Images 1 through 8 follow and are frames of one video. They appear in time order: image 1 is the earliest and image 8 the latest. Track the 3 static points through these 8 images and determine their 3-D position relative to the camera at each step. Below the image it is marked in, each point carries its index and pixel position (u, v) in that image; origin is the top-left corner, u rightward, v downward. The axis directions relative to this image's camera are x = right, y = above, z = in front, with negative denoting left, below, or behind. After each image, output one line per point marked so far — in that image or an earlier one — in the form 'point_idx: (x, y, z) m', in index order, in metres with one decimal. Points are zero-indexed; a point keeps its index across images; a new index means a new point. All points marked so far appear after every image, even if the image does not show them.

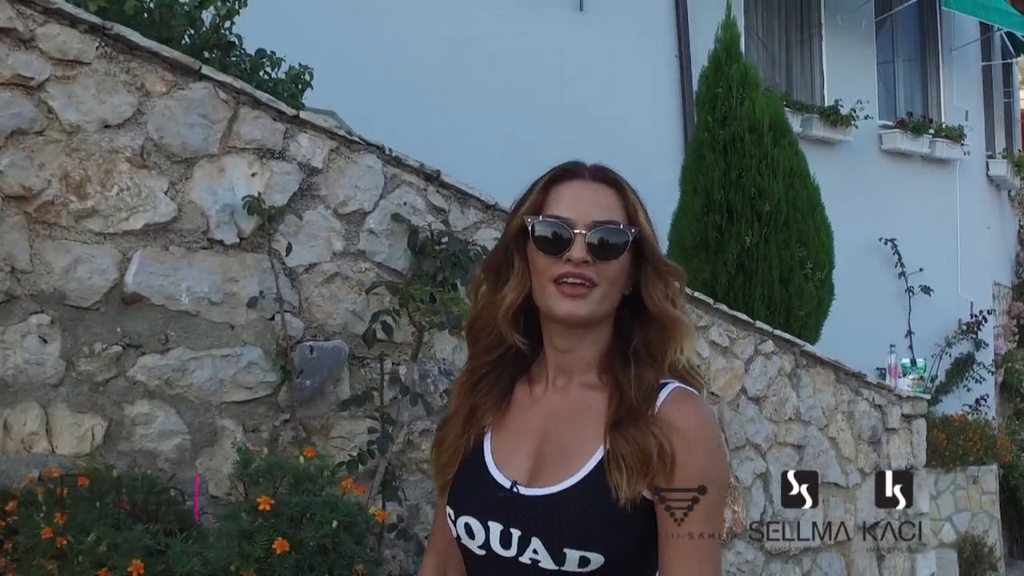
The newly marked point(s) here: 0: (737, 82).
0: (+1.4, +1.3, +5.8) m
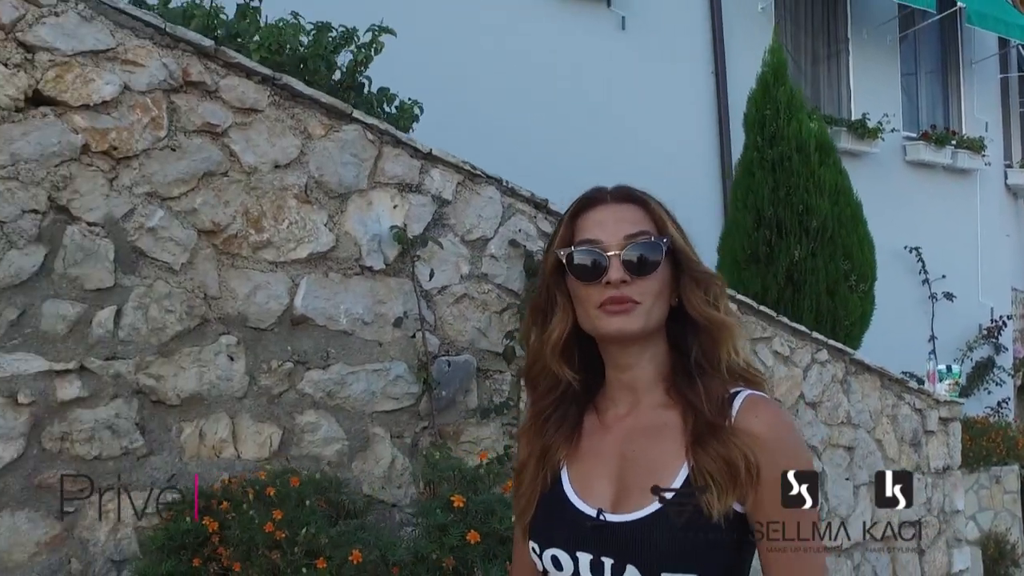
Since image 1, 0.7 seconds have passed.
0: (+1.8, +1.2, +6.2) m
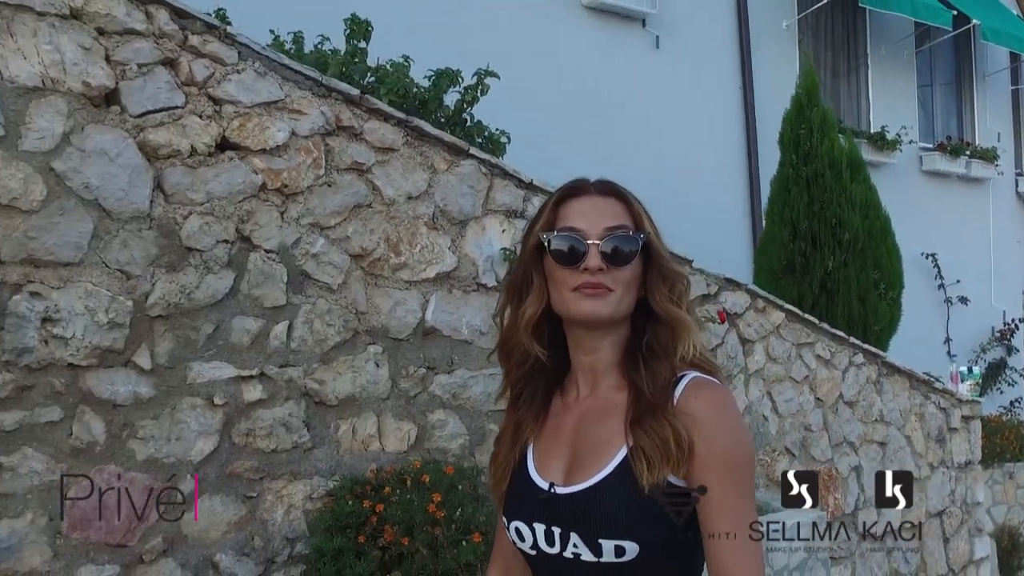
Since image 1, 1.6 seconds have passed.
0: (+2.1, +1.2, +6.6) m
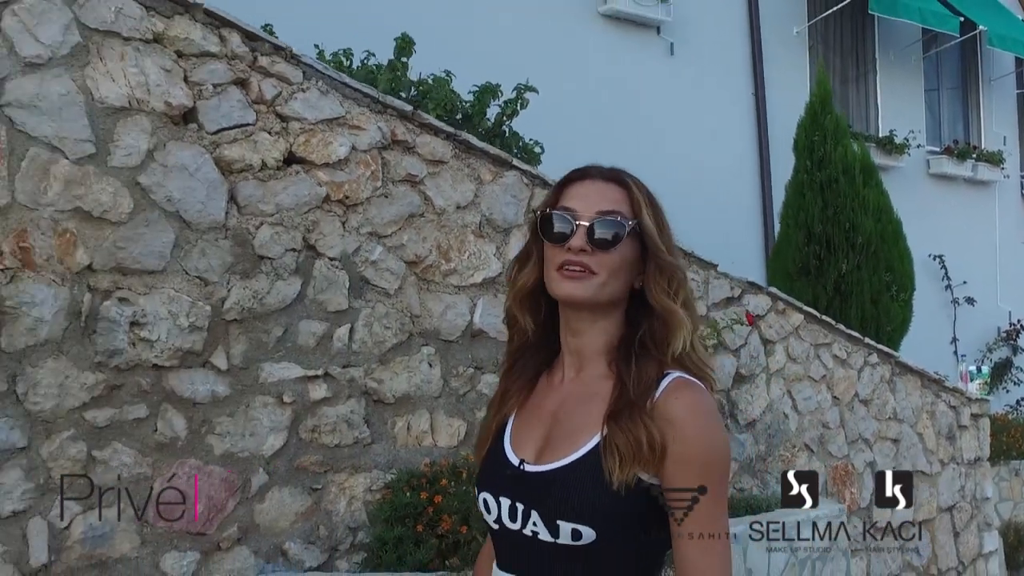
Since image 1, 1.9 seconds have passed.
0: (+2.3, +1.1, +6.8) m
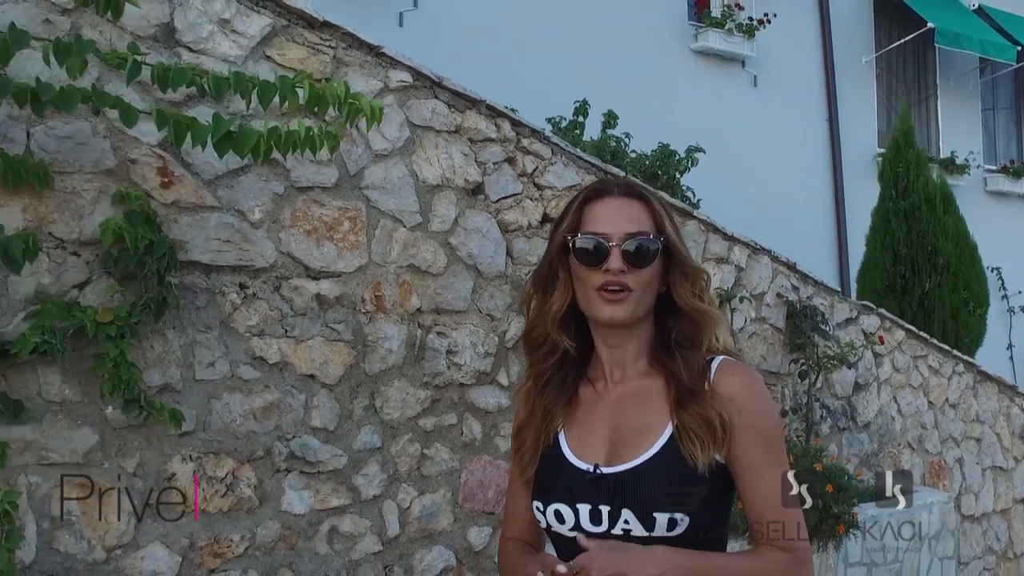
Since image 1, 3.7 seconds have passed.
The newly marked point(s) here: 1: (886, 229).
0: (+3.3, +1.0, +7.7) m
1: (+3.1, +0.5, +7.8) m
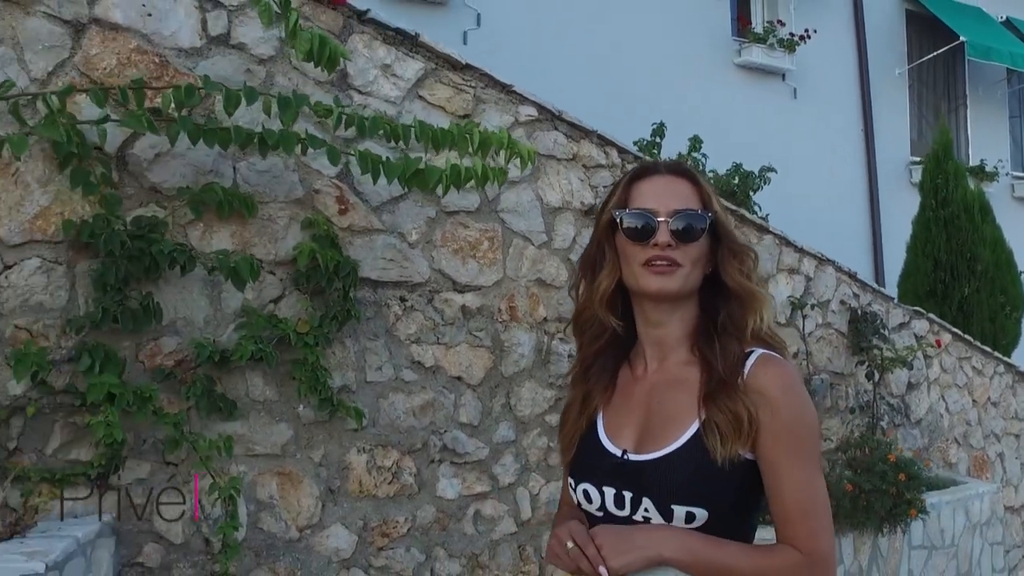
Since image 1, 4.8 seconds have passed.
0: (+3.8, +1.0, +8.1) m
1: (+3.6, +0.5, +8.2) m
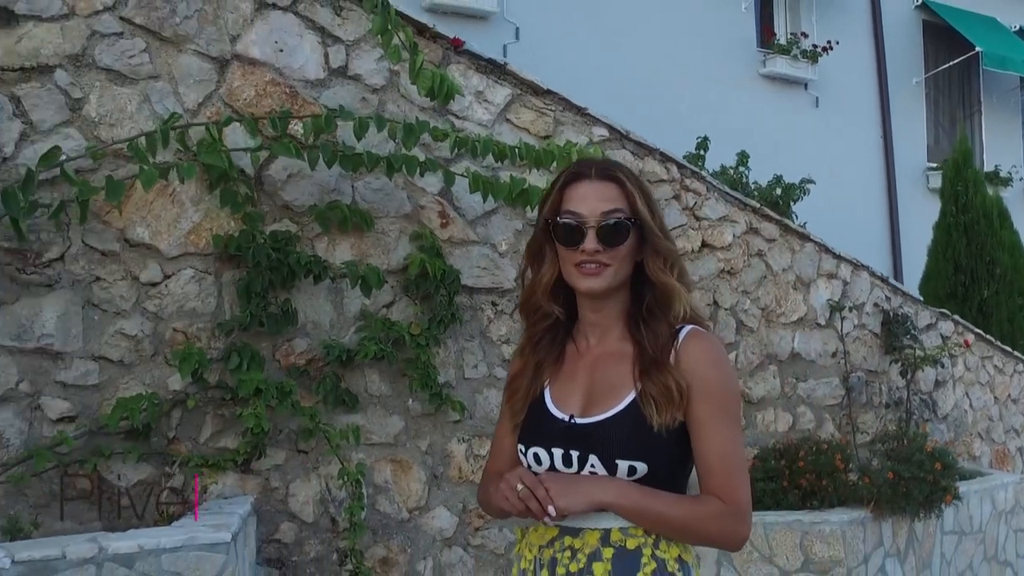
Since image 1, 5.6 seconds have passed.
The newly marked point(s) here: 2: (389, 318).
0: (+4.2, +1.0, +8.5) m
1: (+4.0, +0.4, +8.6) m
2: (-0.5, -0.1, +3.9) m
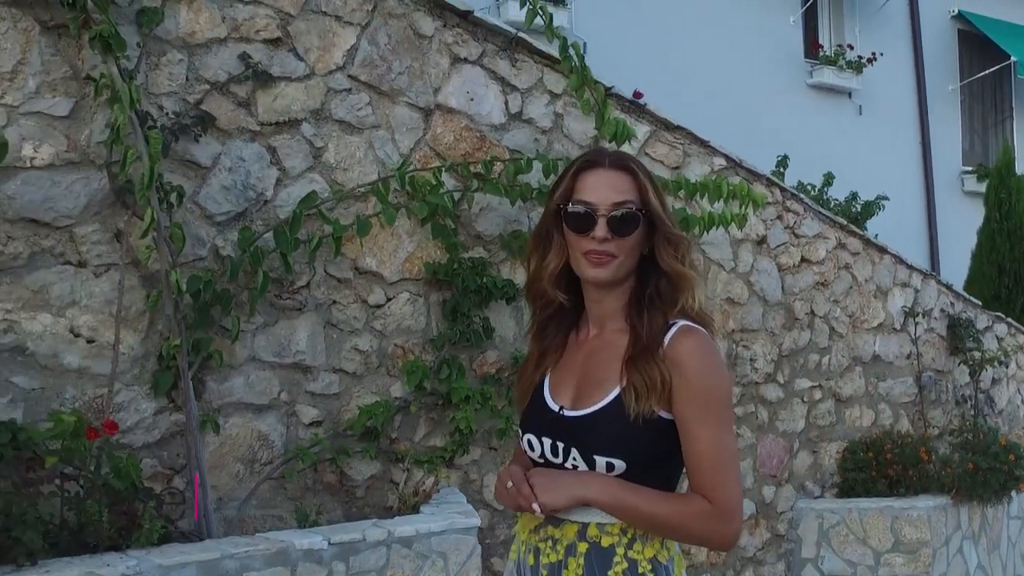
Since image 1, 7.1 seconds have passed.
0: (+4.9, +0.9, +9.1) m
1: (+4.7, +0.4, +9.2) m
2: (+0.2, -0.2, +4.5) m
